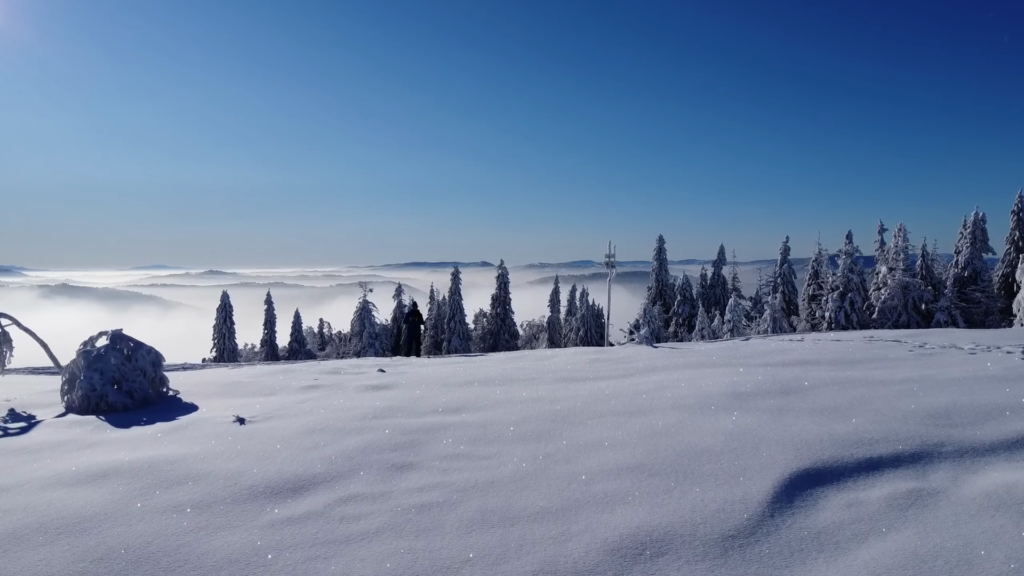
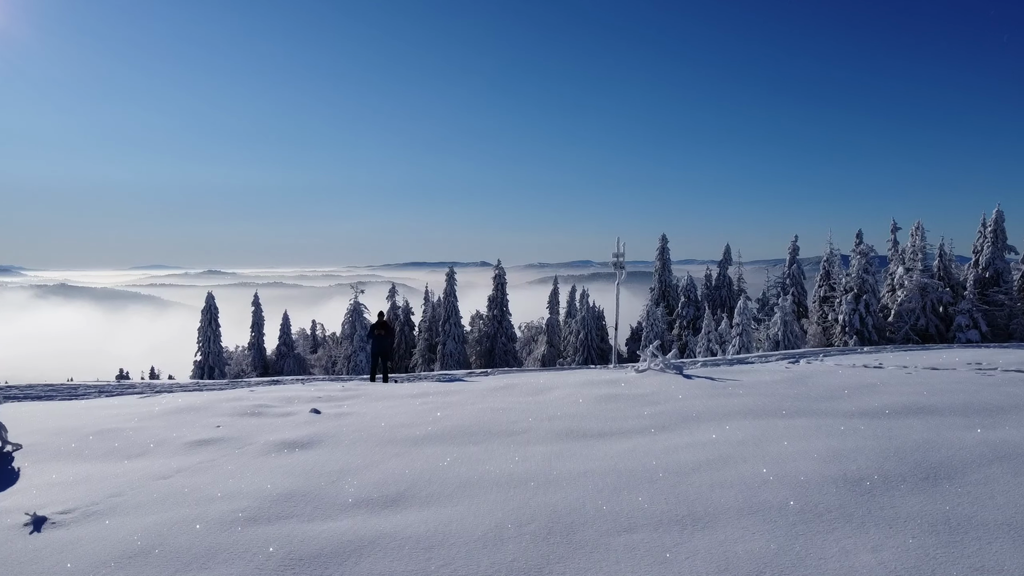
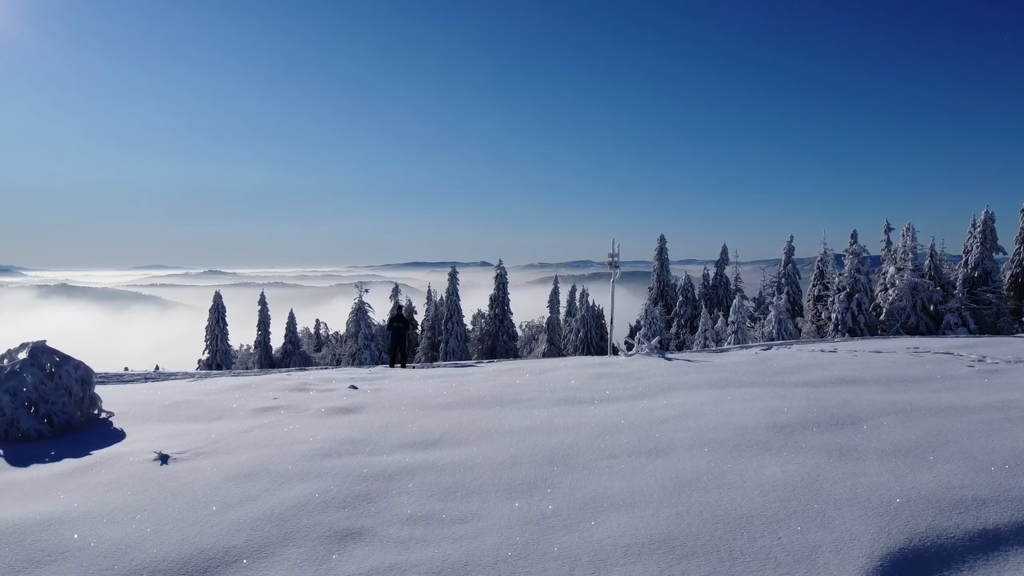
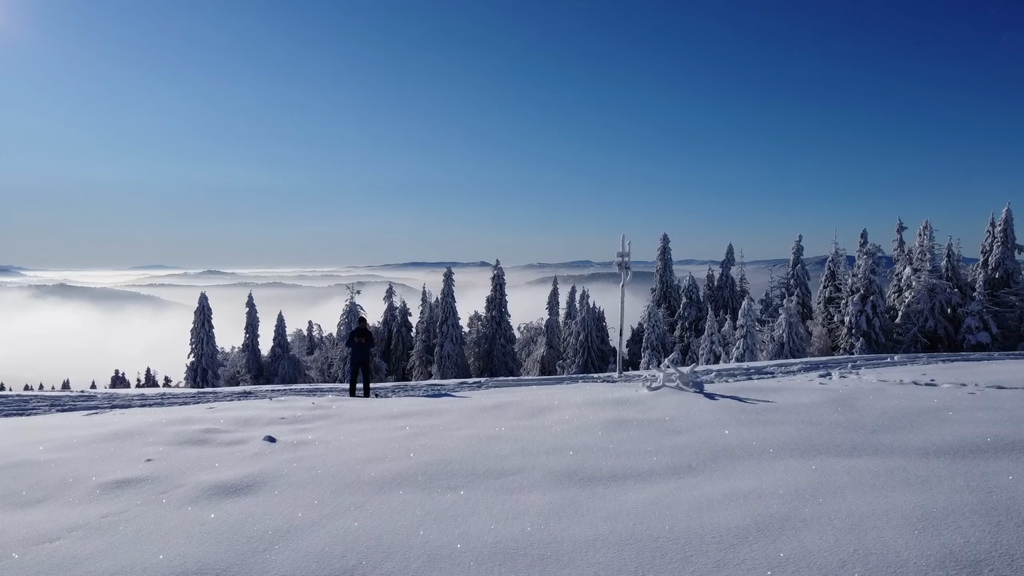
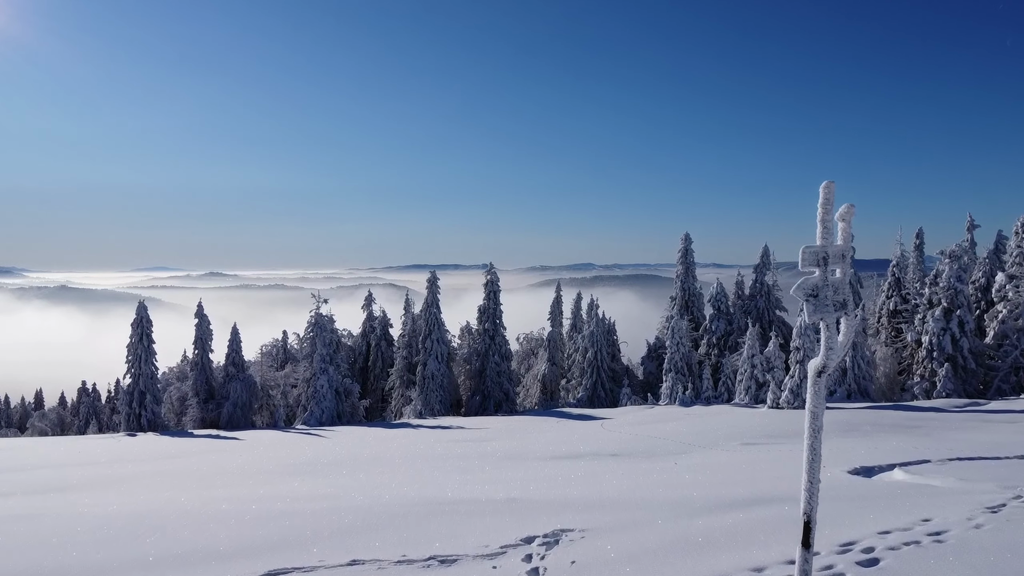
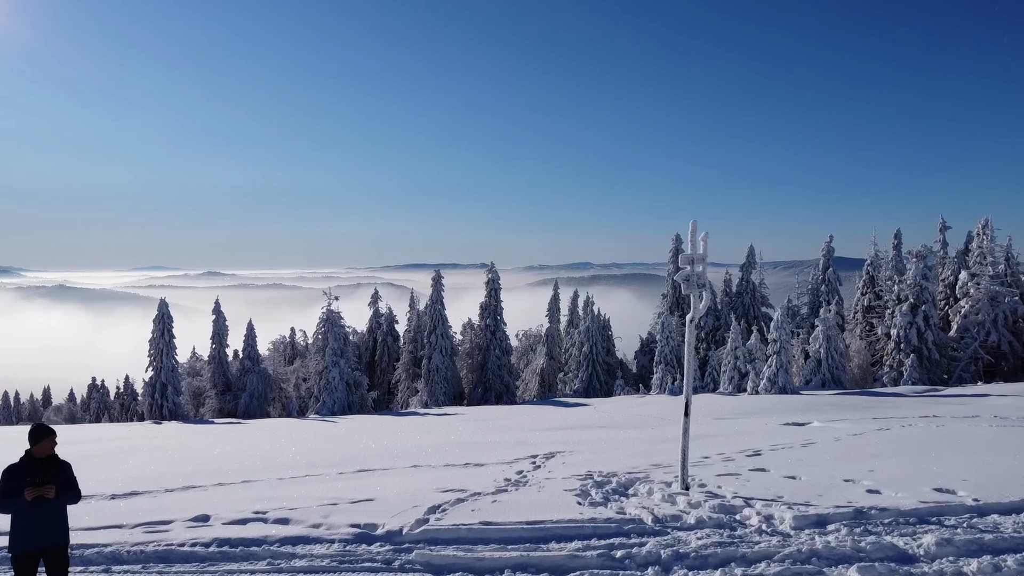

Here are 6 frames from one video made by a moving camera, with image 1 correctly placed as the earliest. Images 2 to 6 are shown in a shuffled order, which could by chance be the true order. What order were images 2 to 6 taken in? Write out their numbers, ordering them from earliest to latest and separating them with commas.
3, 2, 4, 6, 5
